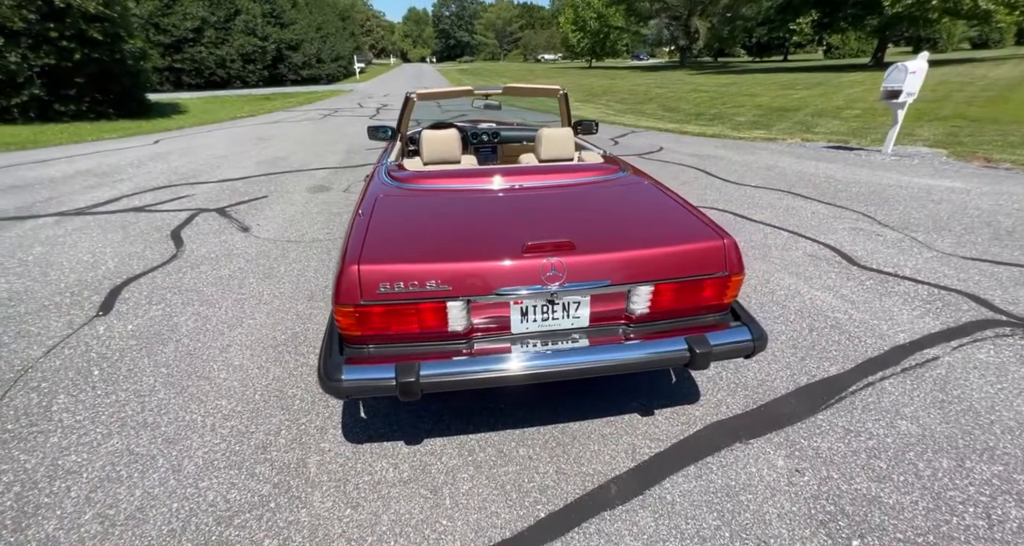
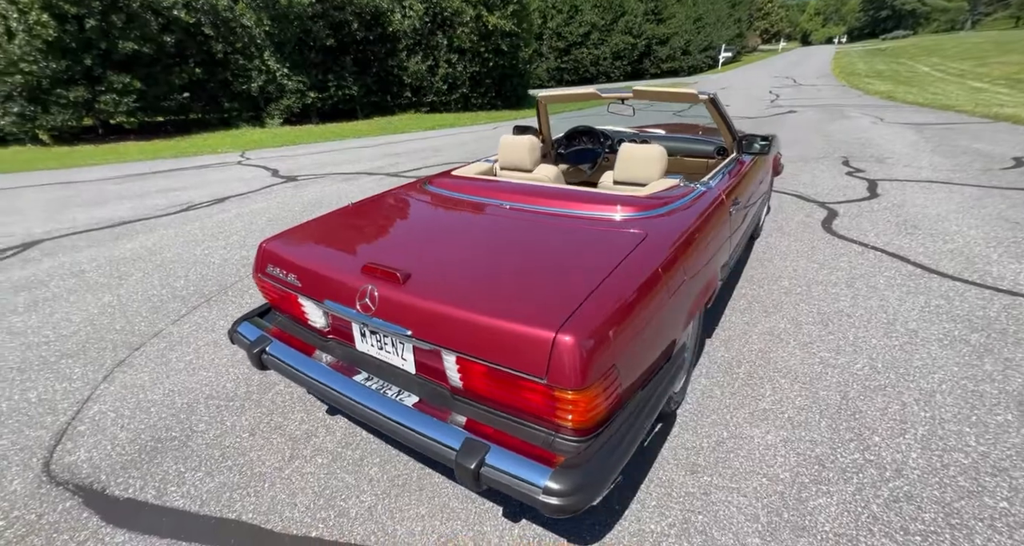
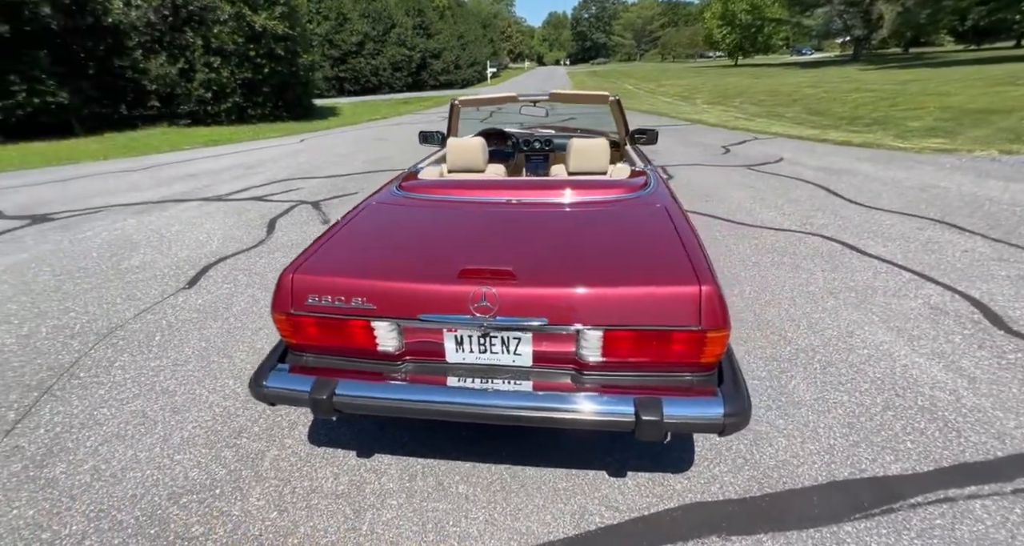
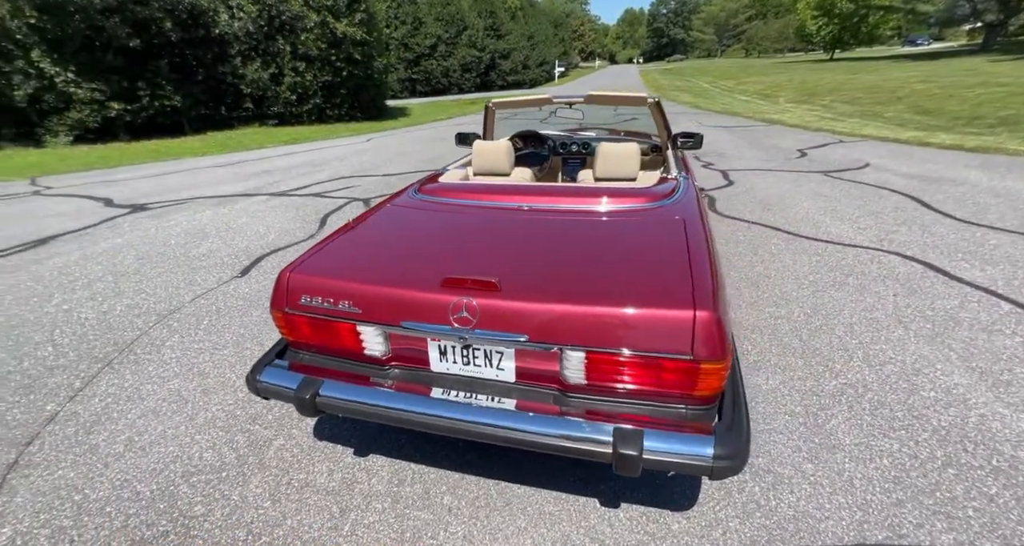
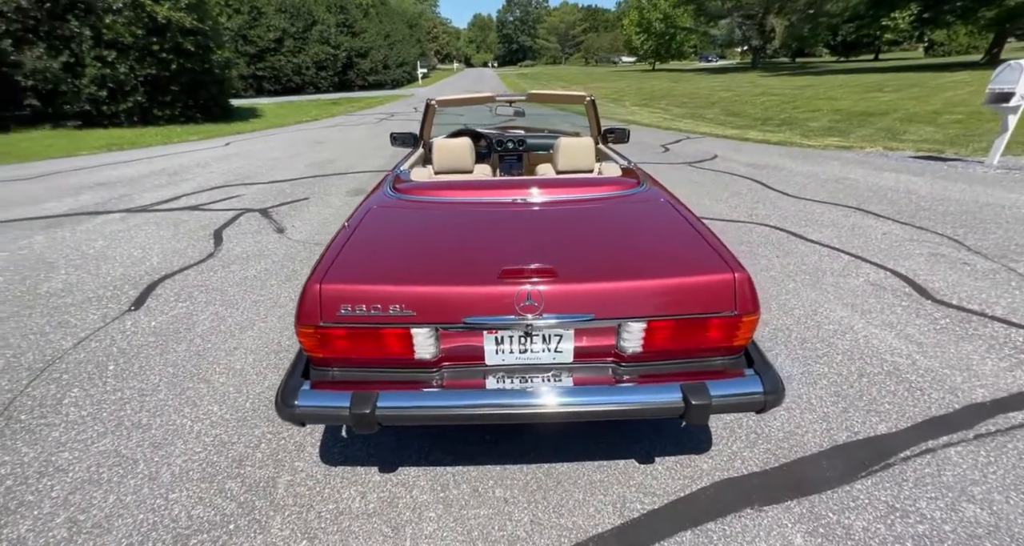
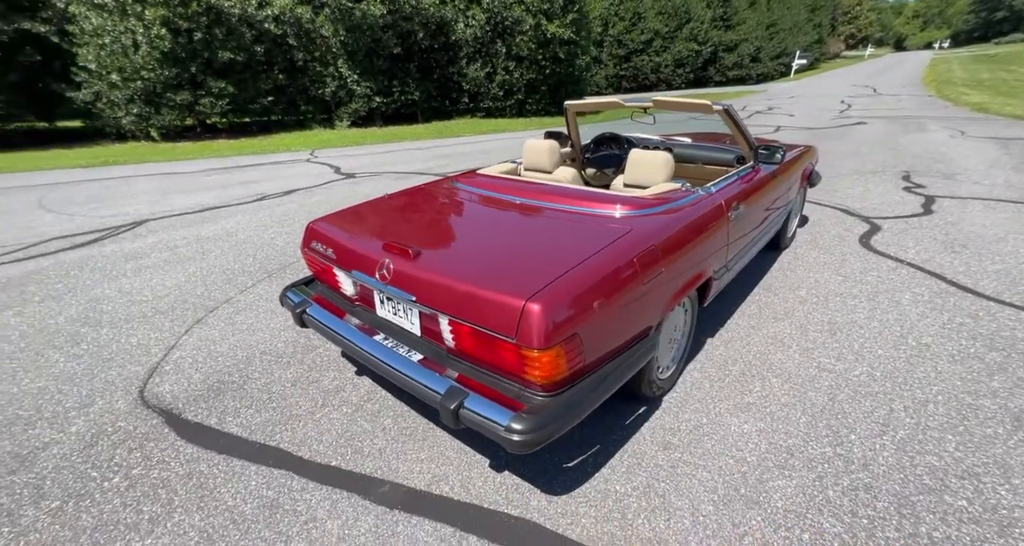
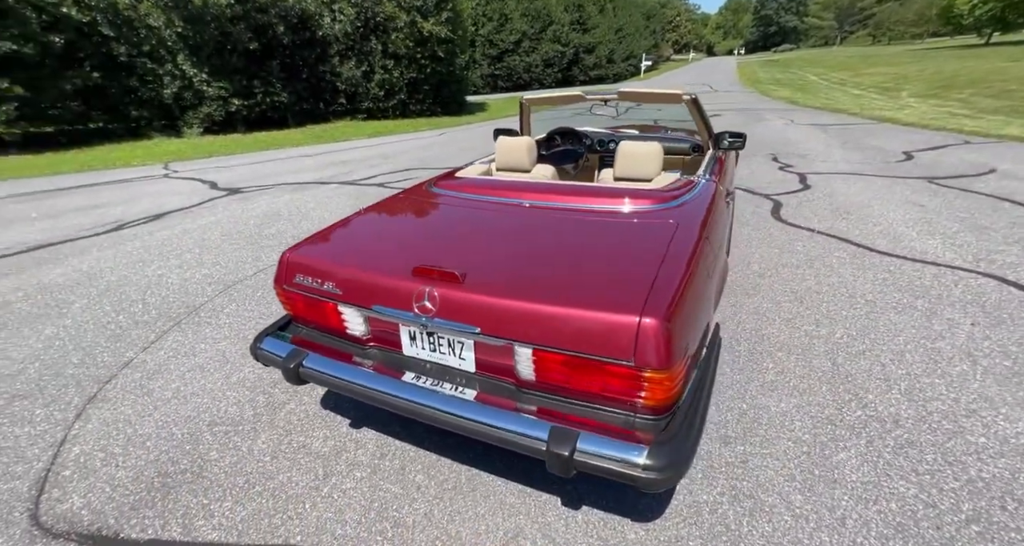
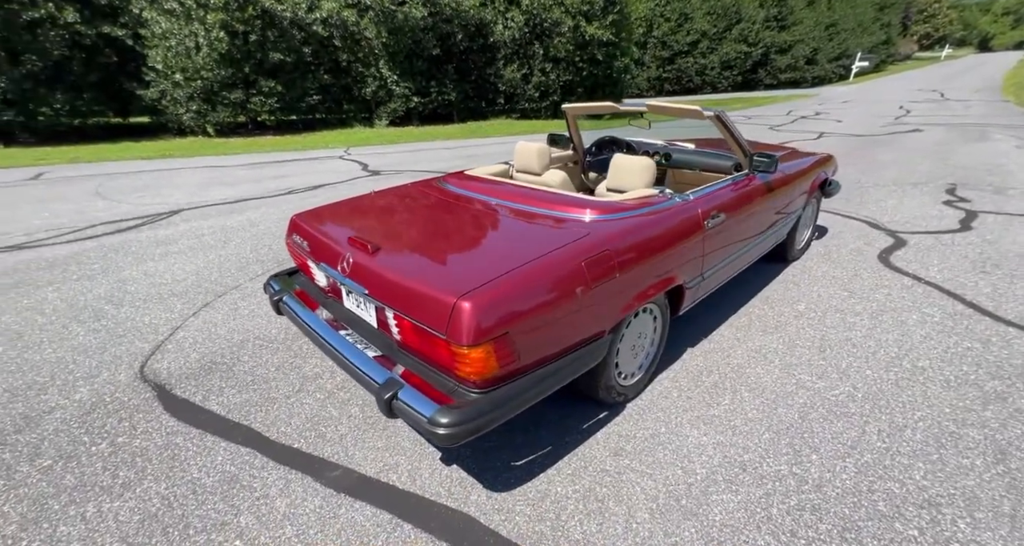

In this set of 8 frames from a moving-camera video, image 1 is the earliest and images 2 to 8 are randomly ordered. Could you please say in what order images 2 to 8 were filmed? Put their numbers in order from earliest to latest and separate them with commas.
5, 3, 4, 7, 2, 6, 8
